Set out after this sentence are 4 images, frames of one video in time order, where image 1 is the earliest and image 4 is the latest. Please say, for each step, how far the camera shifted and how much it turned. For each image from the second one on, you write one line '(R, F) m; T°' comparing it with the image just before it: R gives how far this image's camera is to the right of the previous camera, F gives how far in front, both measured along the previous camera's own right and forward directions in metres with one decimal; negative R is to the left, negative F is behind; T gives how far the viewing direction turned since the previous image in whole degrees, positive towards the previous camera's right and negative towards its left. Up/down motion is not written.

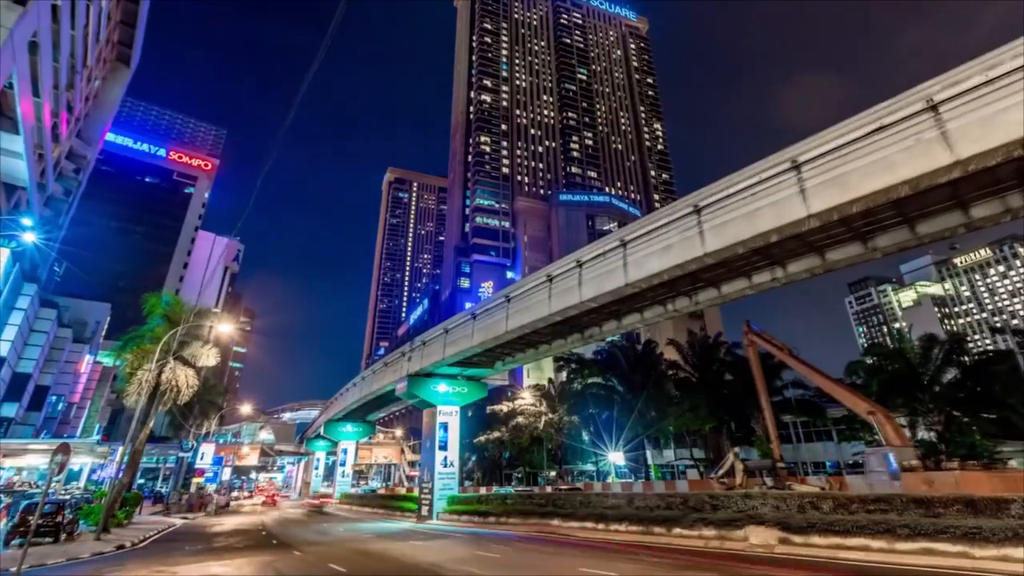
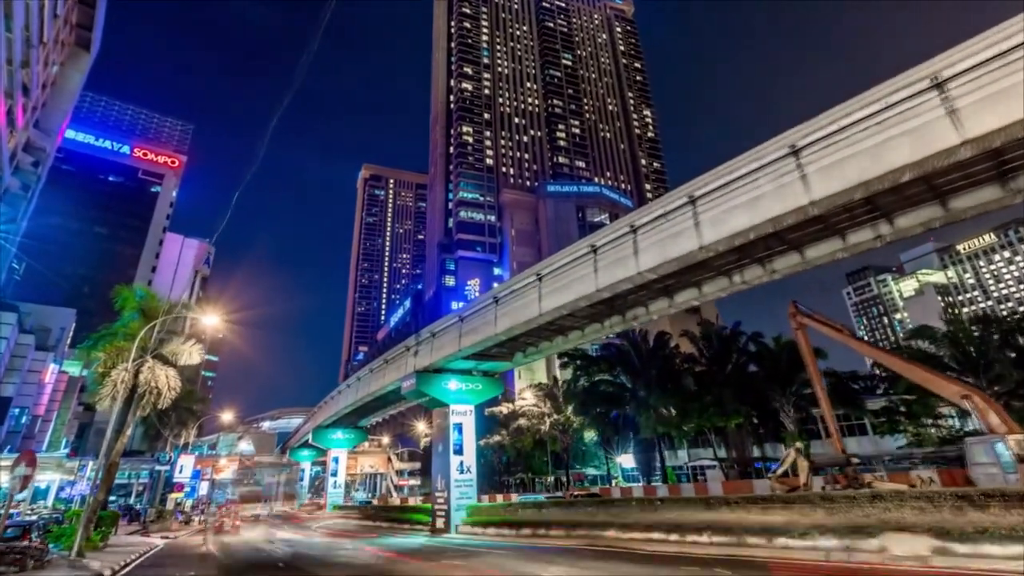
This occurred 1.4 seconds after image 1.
(-2.0, +2.7) m; +2°
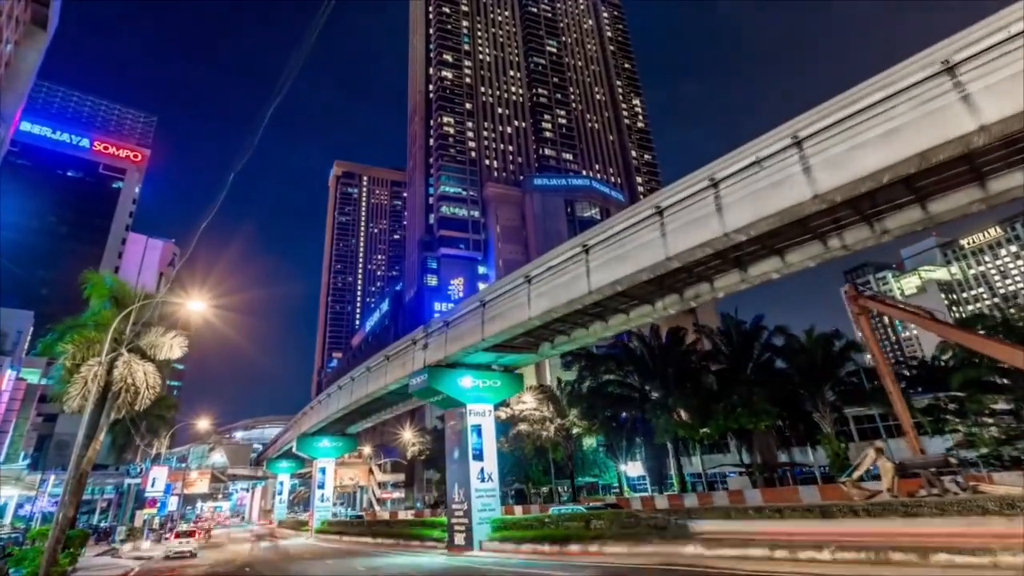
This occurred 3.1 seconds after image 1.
(-2.3, +2.6) m; +3°
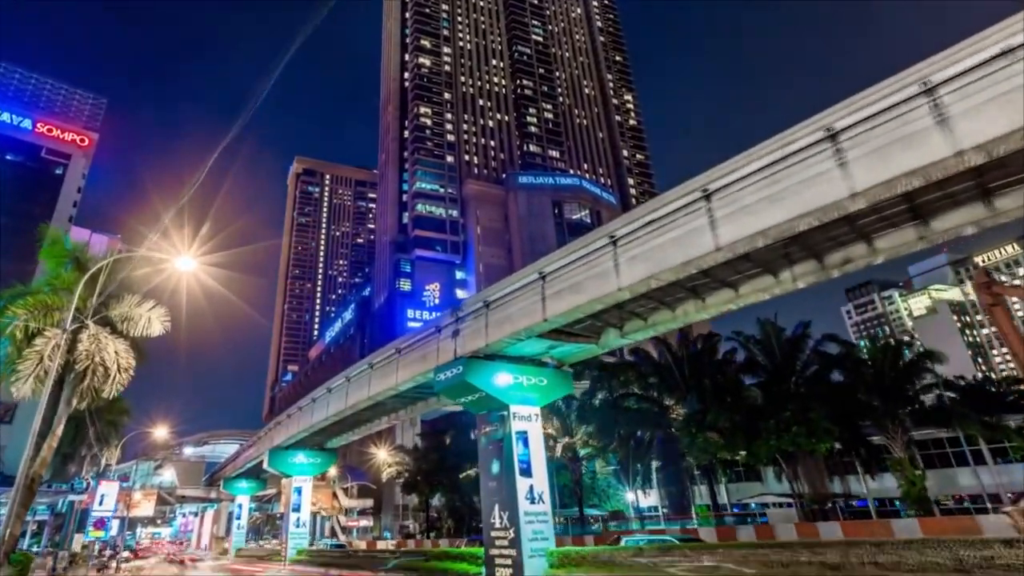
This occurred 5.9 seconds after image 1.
(-3.9, +4.1) m; +4°
